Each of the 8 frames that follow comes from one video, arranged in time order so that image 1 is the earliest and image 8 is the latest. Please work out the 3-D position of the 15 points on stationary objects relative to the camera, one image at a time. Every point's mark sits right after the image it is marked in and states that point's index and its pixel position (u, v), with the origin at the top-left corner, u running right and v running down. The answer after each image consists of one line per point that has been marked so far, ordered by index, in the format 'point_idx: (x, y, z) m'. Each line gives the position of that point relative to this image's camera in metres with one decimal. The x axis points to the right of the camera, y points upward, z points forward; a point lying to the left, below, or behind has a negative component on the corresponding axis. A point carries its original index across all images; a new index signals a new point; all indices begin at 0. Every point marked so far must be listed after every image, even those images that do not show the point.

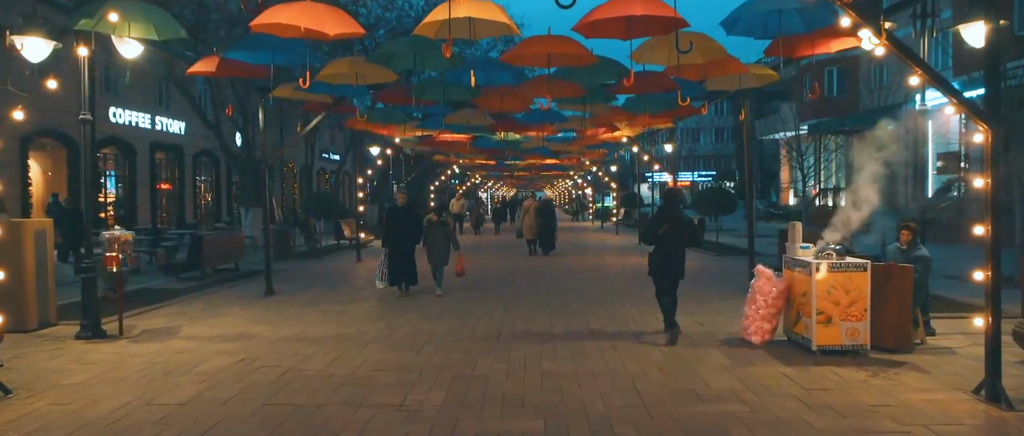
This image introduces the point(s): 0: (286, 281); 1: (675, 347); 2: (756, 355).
0: (-4.7, -1.3, +19.1) m
1: (+1.9, -1.5, +10.6) m
2: (+2.7, -1.5, +10.0) m
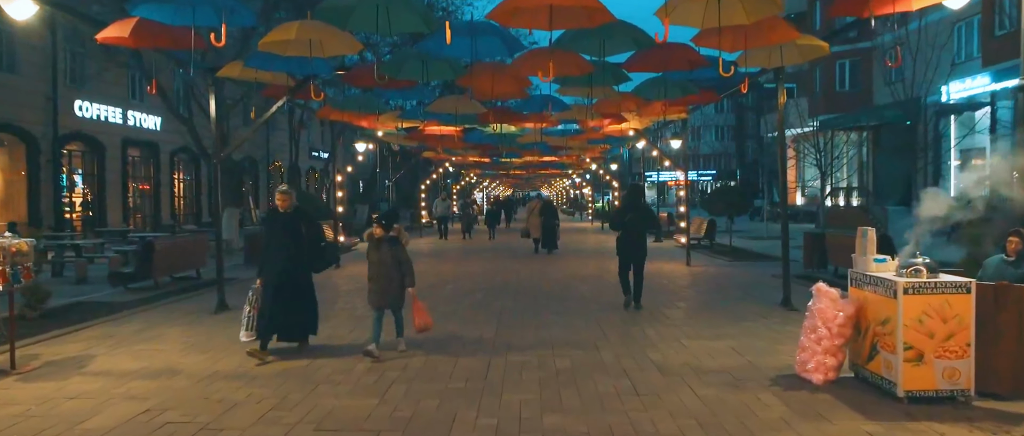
0: (-4.8, -1.4, +16.8) m
1: (+1.8, -1.5, +8.2) m
2: (+2.6, -1.5, +7.6) m
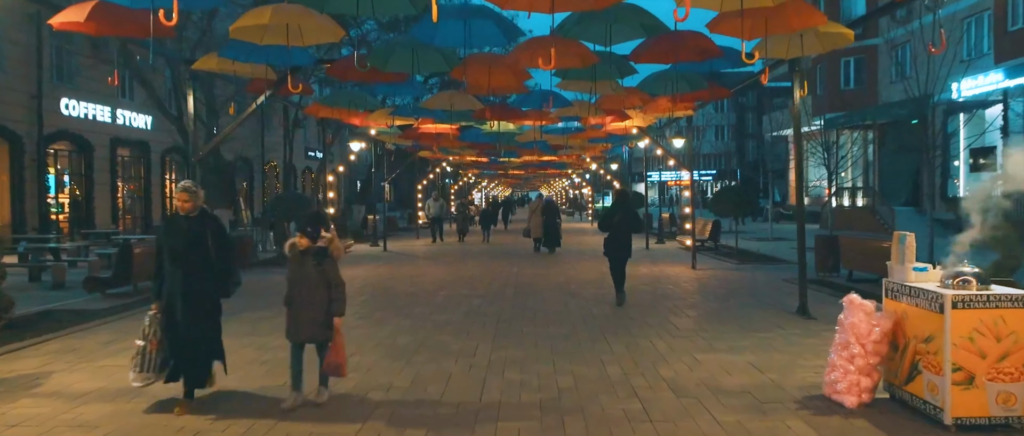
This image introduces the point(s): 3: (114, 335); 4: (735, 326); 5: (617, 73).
0: (-4.8, -1.4, +15.9) m
1: (+1.8, -1.6, +7.4) m
2: (+2.6, -1.6, +6.8) m
3: (-5.0, -1.5, +11.7) m
4: (+2.9, -1.4, +12.2) m
5: (+1.7, +2.3, +14.5) m
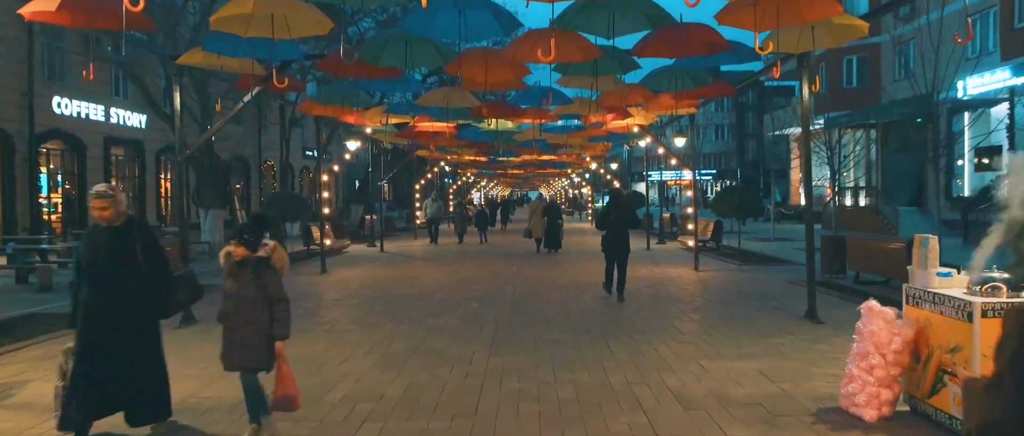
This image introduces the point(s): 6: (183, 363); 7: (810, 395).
0: (-4.8, -1.4, +15.4) m
1: (+1.8, -1.6, +6.9) m
2: (+2.5, -1.6, +6.3) m
3: (-5.1, -1.5, +11.2) m
4: (+2.9, -1.4, +11.7) m
5: (+1.6, +2.3, +14.1) m
6: (-3.5, -1.5, +9.7) m
7: (+2.6, -1.5, +7.9) m
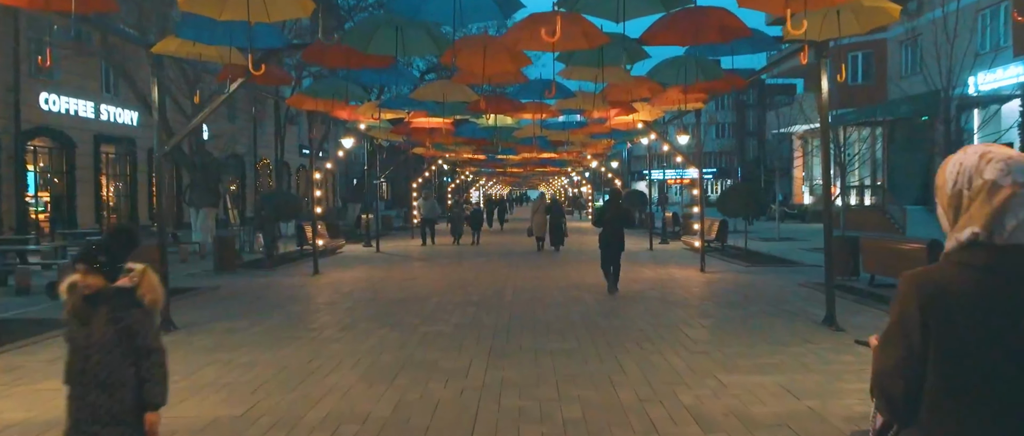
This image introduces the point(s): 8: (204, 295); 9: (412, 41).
0: (-4.8, -1.4, +14.7) m
1: (+1.8, -1.6, +6.2) m
2: (+2.5, -1.6, +5.6) m
3: (-5.1, -1.5, +10.4) m
4: (+2.9, -1.4, +11.0) m
5: (+1.6, +2.3, +13.3) m
6: (-3.5, -1.5, +9.0) m
7: (+2.6, -1.5, +7.2) m
8: (-5.4, -1.4, +16.2) m
9: (-1.4, +2.5, +13.3) m
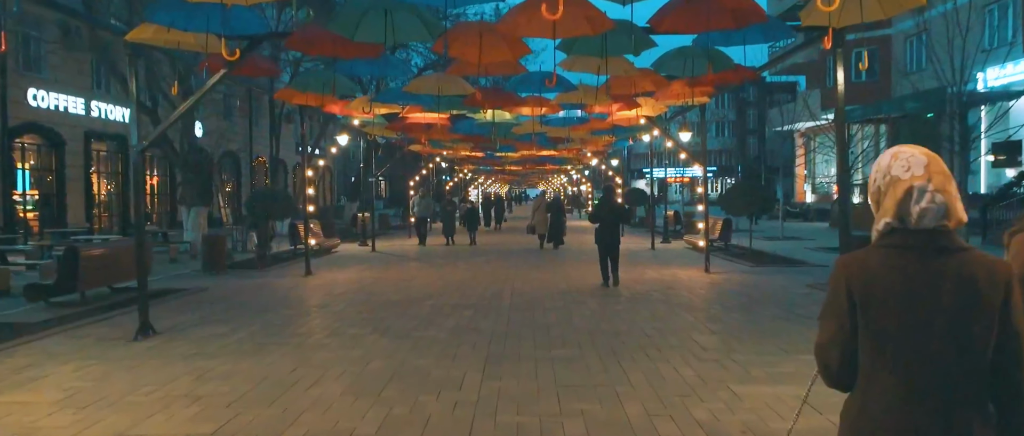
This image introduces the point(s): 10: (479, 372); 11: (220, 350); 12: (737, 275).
0: (-4.9, -1.4, +14.0) m
1: (+1.8, -1.6, +5.5) m
2: (+2.5, -1.6, +4.9) m
3: (-5.1, -1.5, +9.8) m
4: (+2.9, -1.4, +10.4) m
5: (+1.6, +2.3, +12.7) m
6: (-3.5, -1.5, +8.3) m
7: (+2.5, -1.5, +6.5) m
8: (-5.4, -1.3, +15.6) m
9: (-1.5, +2.5, +12.7) m
10: (-0.3, -1.5, +8.8) m
11: (-3.2, -1.5, +10.1) m
12: (+4.7, -1.2, +19.1) m
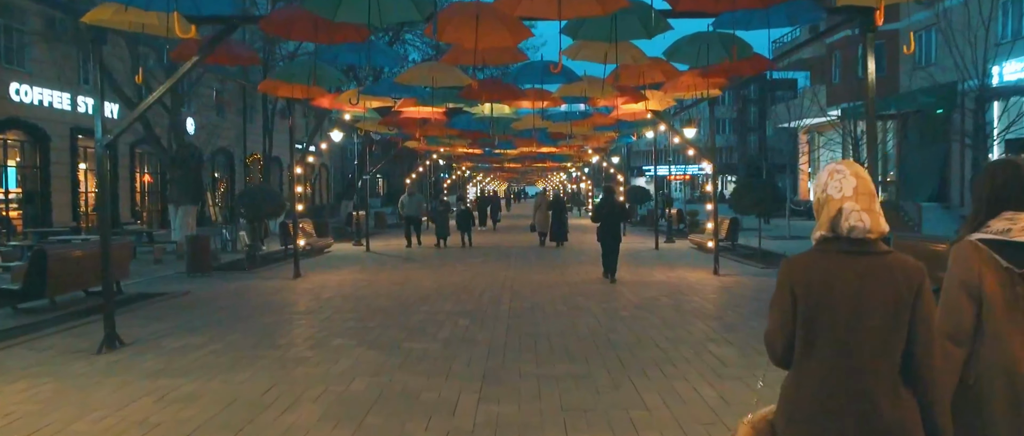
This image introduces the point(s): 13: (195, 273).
0: (-4.9, -1.4, +13.1) m
1: (+1.8, -1.6, +4.6) m
2: (+2.5, -1.6, +4.0) m
3: (-5.1, -1.5, +8.9) m
4: (+2.9, -1.4, +9.4) m
5: (+1.6, +2.3, +11.7) m
6: (-3.5, -1.5, +7.4) m
7: (+2.5, -1.5, +5.6) m
8: (-5.5, -1.3, +14.6) m
9: (-1.5, +2.5, +11.7) m
10: (-0.3, -1.5, +7.9) m
11: (-3.2, -1.5, +9.2) m
12: (+4.6, -1.2, +18.1) m
13: (-6.8, -1.2, +19.7) m
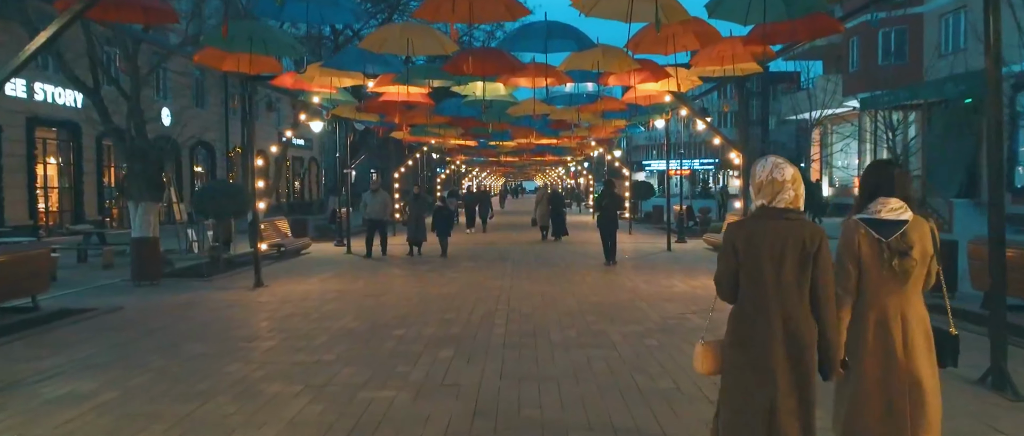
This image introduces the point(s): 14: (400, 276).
0: (-4.9, -1.4, +10.4) m
1: (+1.8, -1.7, +2.0) m
2: (+2.5, -1.7, +1.4) m
3: (-5.1, -1.5, +6.2) m
4: (+2.9, -1.5, +6.8) m
5: (+1.6, +2.3, +9.1) m
6: (-3.5, -1.6, +4.8) m
7: (+2.5, -1.6, +3.0) m
8: (-5.5, -1.4, +12.0) m
9: (-1.5, +2.5, +9.1) m
10: (-0.3, -1.5, +5.3) m
11: (-3.3, -1.5, +6.5) m
12: (+4.6, -1.2, +15.5) m
13: (-6.9, -1.2, +17.1) m
14: (-2.2, -1.1, +17.6) m
